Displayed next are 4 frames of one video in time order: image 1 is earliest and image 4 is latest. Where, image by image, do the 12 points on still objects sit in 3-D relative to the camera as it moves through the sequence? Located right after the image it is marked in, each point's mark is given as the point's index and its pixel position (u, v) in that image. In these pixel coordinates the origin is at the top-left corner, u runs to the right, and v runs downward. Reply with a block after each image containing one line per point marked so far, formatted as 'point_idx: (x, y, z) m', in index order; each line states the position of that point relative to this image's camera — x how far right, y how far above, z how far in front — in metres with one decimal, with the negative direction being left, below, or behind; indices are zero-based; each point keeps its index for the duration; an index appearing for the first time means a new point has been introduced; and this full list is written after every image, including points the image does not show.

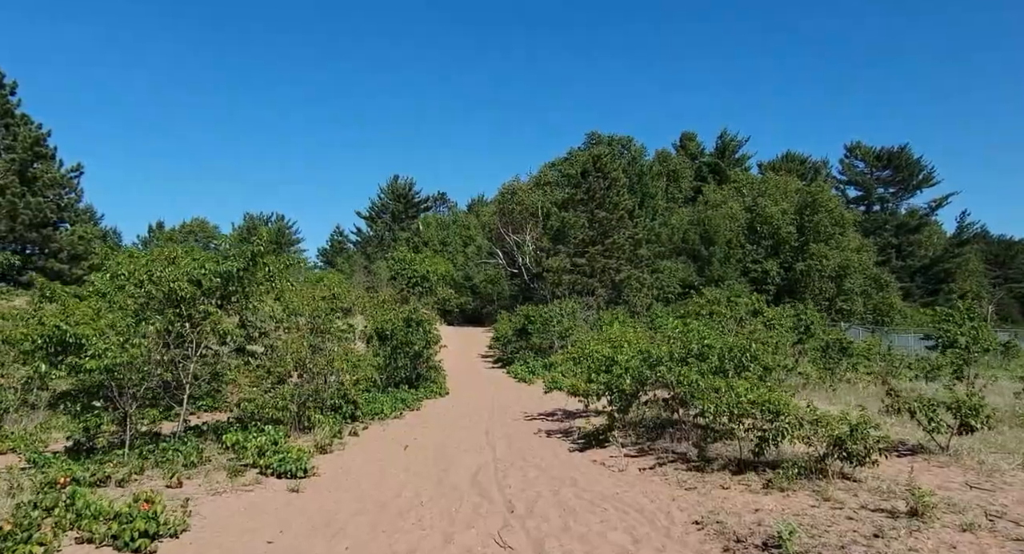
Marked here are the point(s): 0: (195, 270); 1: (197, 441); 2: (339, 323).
0: (-4.5, +0.1, +8.8) m
1: (-4.4, -2.3, +8.7) m
2: (-3.3, -0.9, +11.8) m
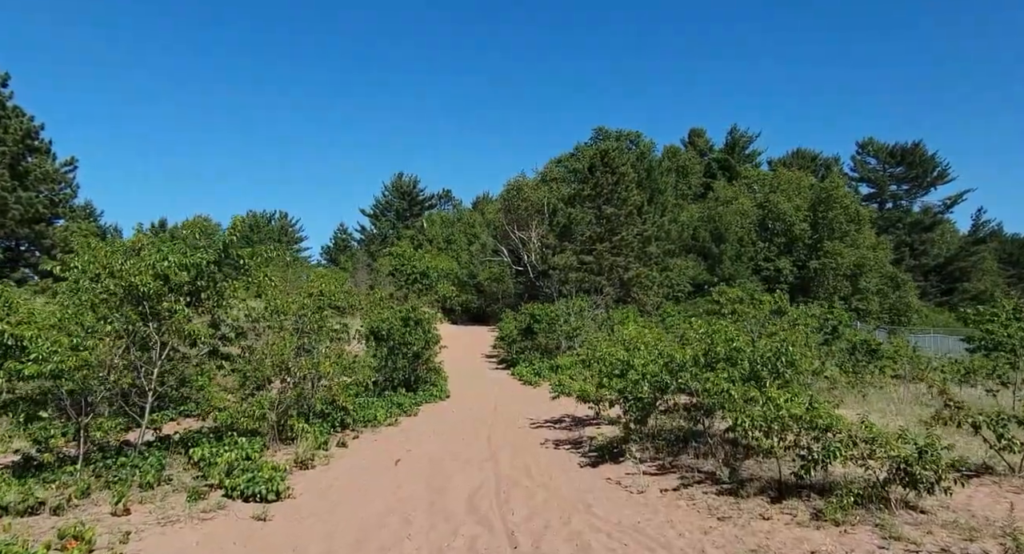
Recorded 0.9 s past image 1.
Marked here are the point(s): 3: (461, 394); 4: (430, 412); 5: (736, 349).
0: (-4.4, +0.2, +7.9) m
1: (-4.3, -2.2, +7.7) m
2: (-3.2, -0.8, +10.8) m
3: (-1.5, -3.4, +18.2) m
4: (-2.0, -3.2, +15.0) m
5: (+2.9, -0.9, +8.1) m
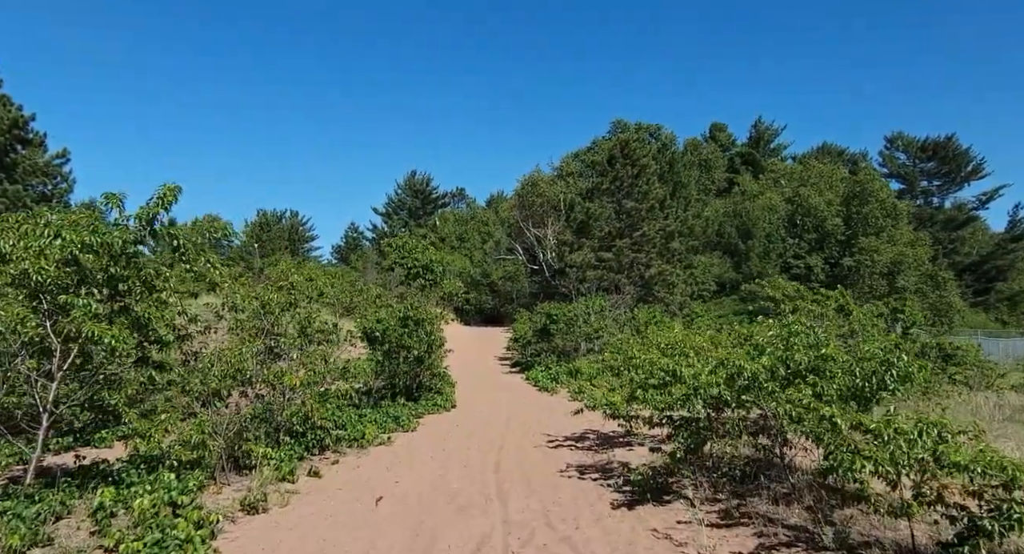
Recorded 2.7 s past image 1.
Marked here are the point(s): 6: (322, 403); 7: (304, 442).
0: (-4.3, +0.3, +5.9) m
1: (-4.2, -2.0, +5.8) m
2: (-3.0, -0.6, +8.9) m
3: (-1.1, -3.2, +16.2) m
4: (-1.7, -3.1, +13.0) m
5: (+3.0, -0.8, +6.0) m
6: (-3.3, -2.2, +11.0) m
7: (-3.0, -2.4, +9.1) m
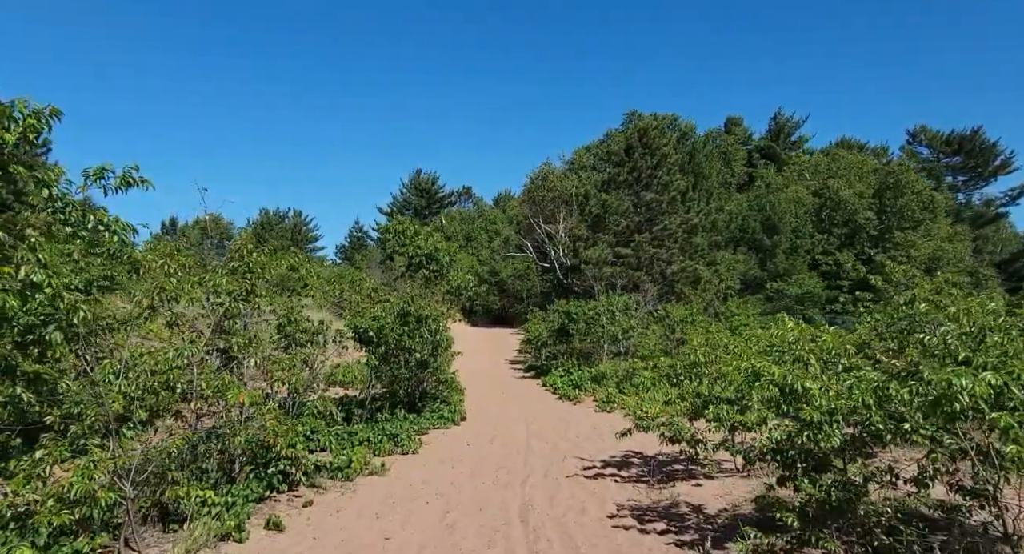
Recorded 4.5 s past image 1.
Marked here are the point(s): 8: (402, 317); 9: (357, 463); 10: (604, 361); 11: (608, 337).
0: (-4.0, +0.6, +3.7) m
1: (-3.9, -1.8, +3.5) m
2: (-2.7, -0.4, +6.6) m
3: (-0.7, -3.0, +13.9) m
4: (-1.3, -2.9, +10.7) m
5: (+3.4, -0.5, +3.7) m
6: (-3.0, -2.0, +8.8) m
7: (-2.6, -2.2, +6.8) m
8: (-2.1, -0.8, +12.2) m
9: (-2.0, -2.4, +8.1) m
10: (+2.7, -2.4, +18.0) m
11: (+2.8, -1.8, +18.4) m
